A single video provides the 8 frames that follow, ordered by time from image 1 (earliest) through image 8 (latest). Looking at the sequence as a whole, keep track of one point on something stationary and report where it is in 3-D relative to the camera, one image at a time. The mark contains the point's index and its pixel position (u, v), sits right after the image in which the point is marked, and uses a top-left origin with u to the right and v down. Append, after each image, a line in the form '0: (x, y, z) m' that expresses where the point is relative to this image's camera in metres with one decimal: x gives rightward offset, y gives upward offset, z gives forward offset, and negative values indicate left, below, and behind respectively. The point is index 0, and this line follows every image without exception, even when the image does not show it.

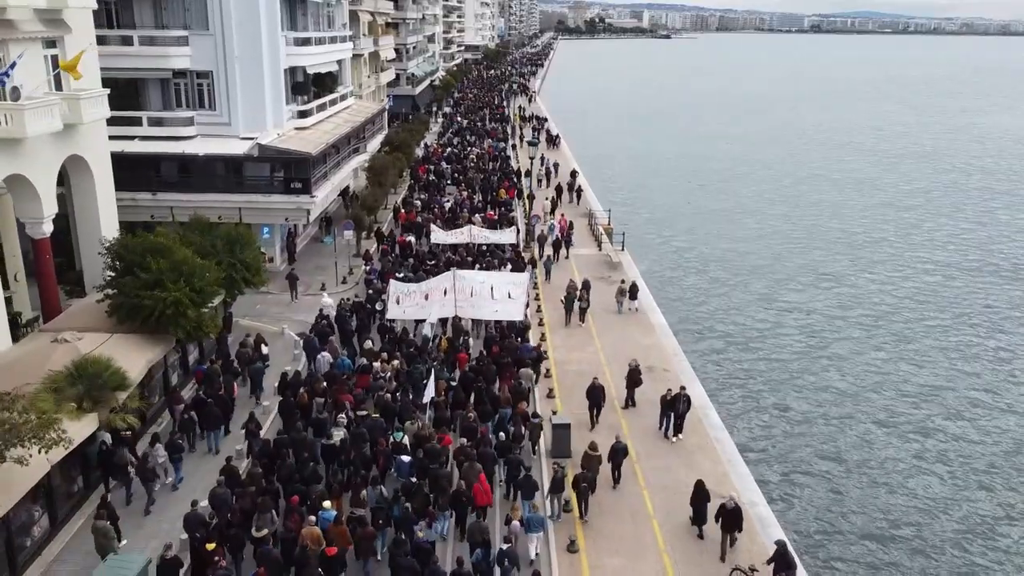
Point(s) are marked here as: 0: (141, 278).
0: (-9.4, +0.2, +19.1) m
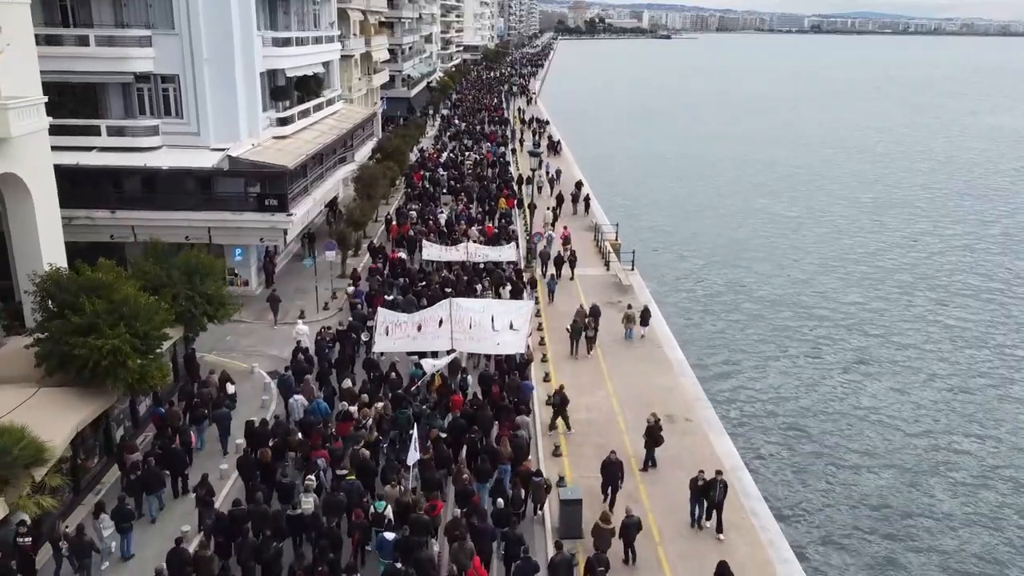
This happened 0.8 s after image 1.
0: (-9.4, -0.7, +16.2) m
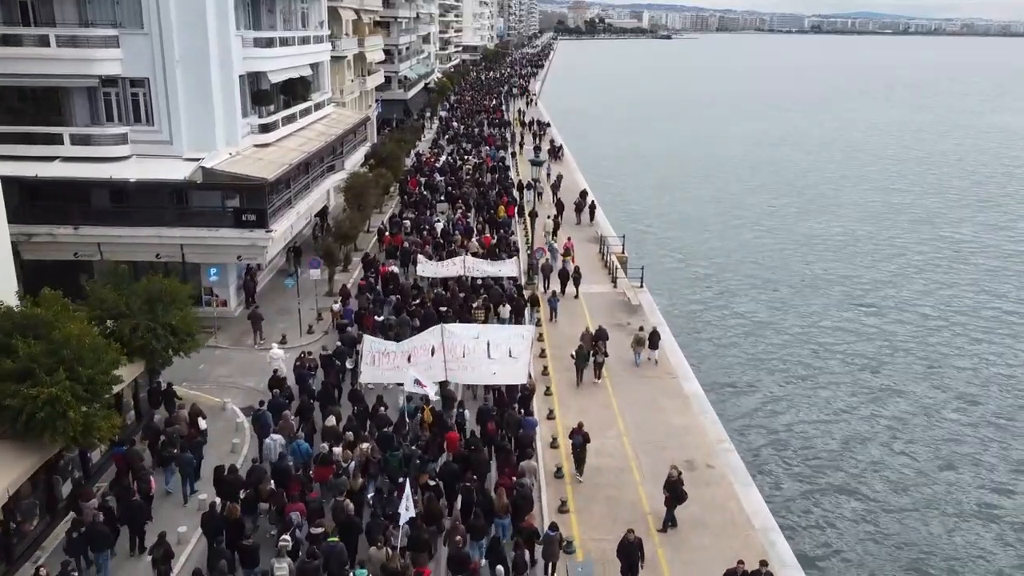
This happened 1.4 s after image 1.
0: (-9.4, -1.4, +14.1) m
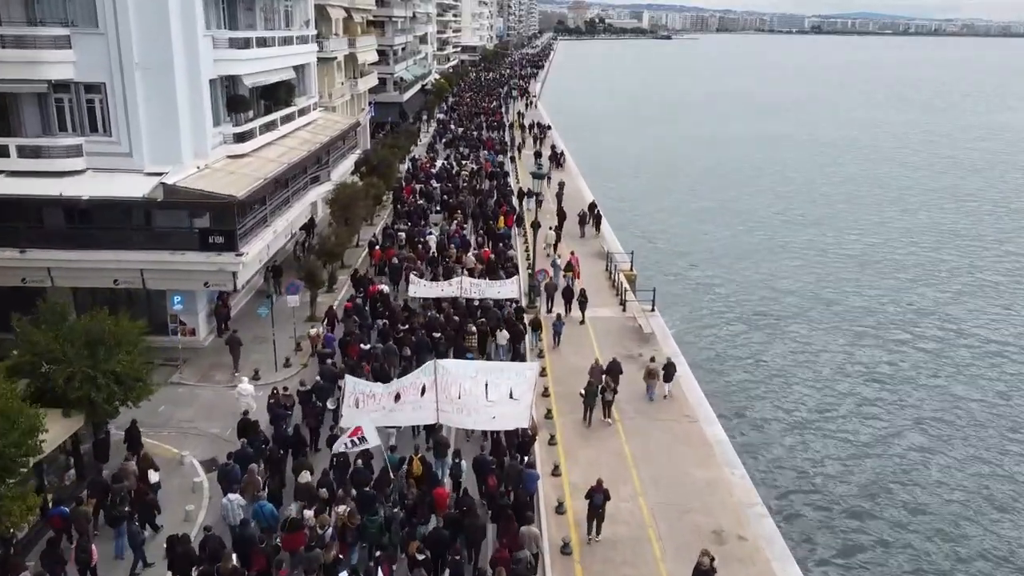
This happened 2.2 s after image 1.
0: (-9.4, -2.3, +11.5) m
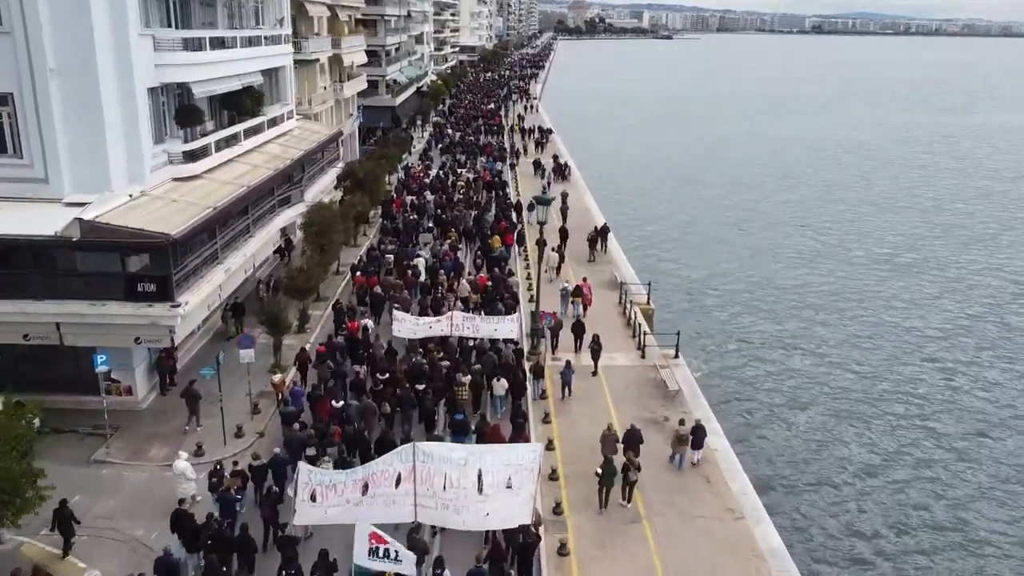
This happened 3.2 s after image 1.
0: (-9.4, -3.6, +7.6) m
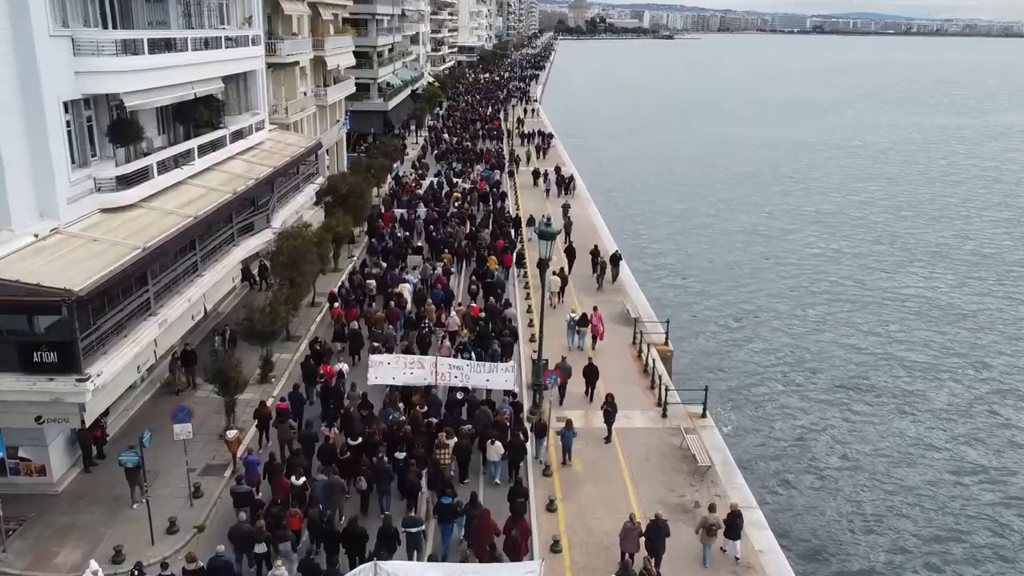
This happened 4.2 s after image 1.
0: (-9.4, -4.8, +4.1) m
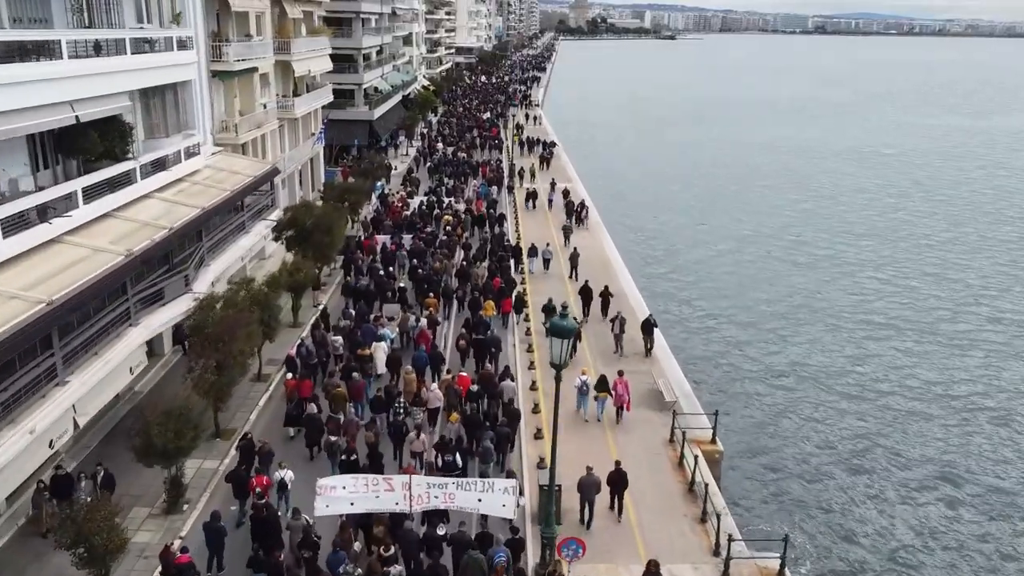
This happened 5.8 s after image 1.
0: (-9.5, -6.7, -1.7) m
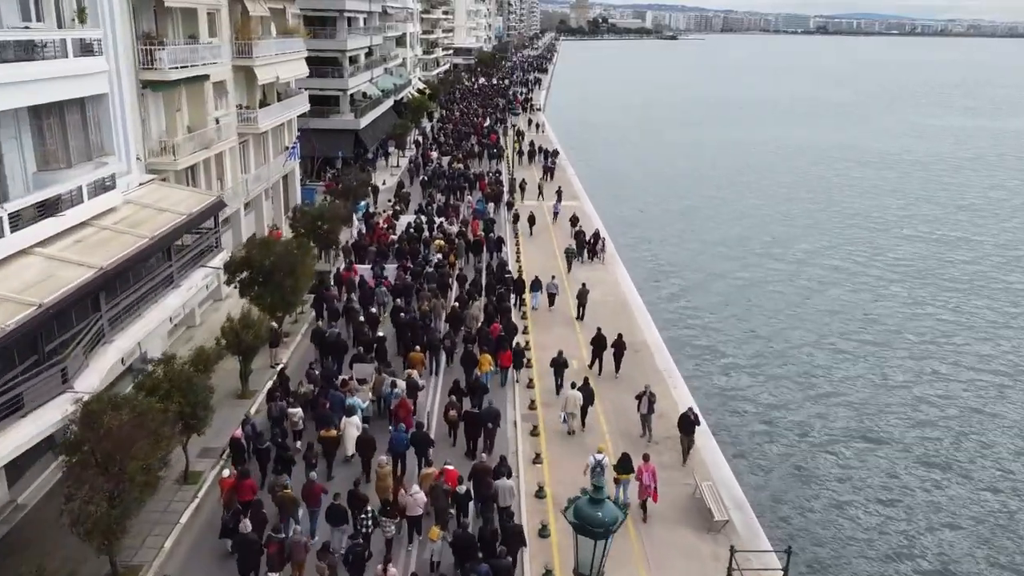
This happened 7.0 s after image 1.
0: (-9.5, -8.4, -6.5) m
